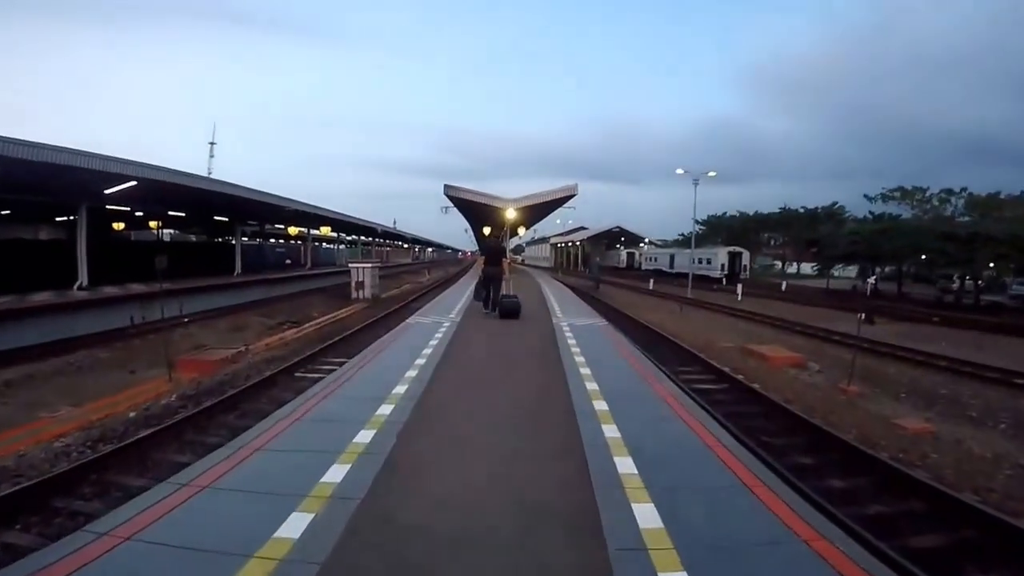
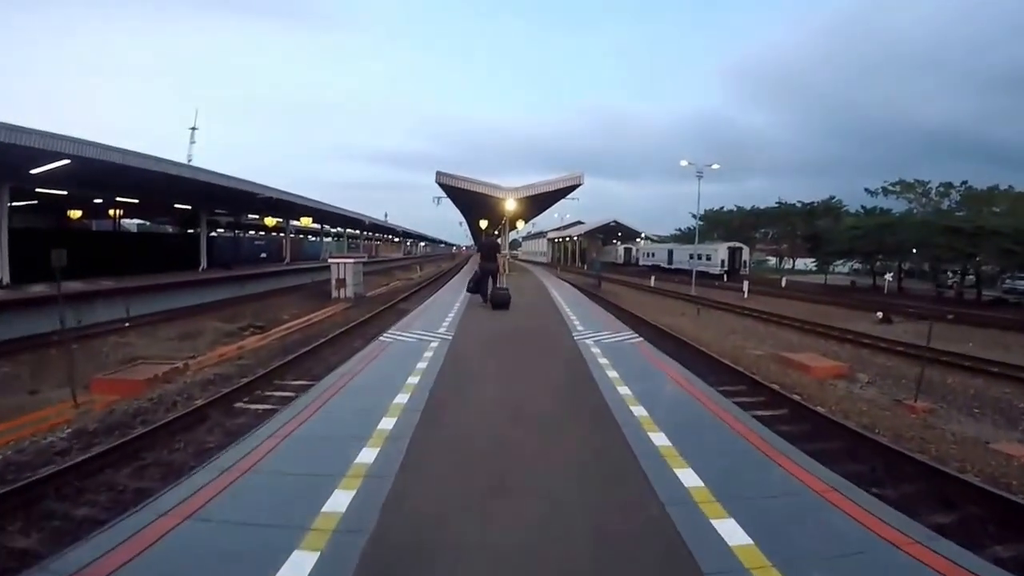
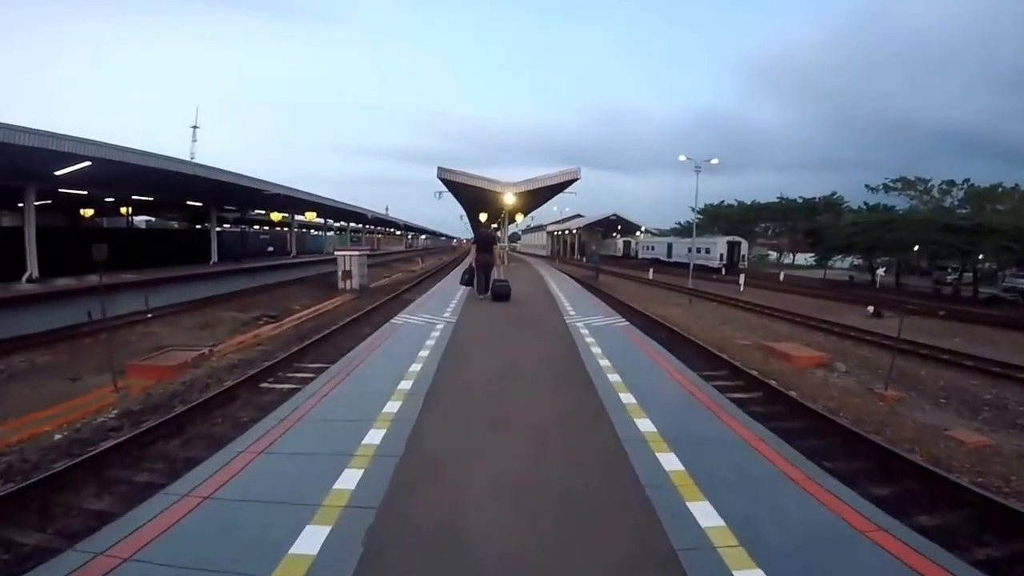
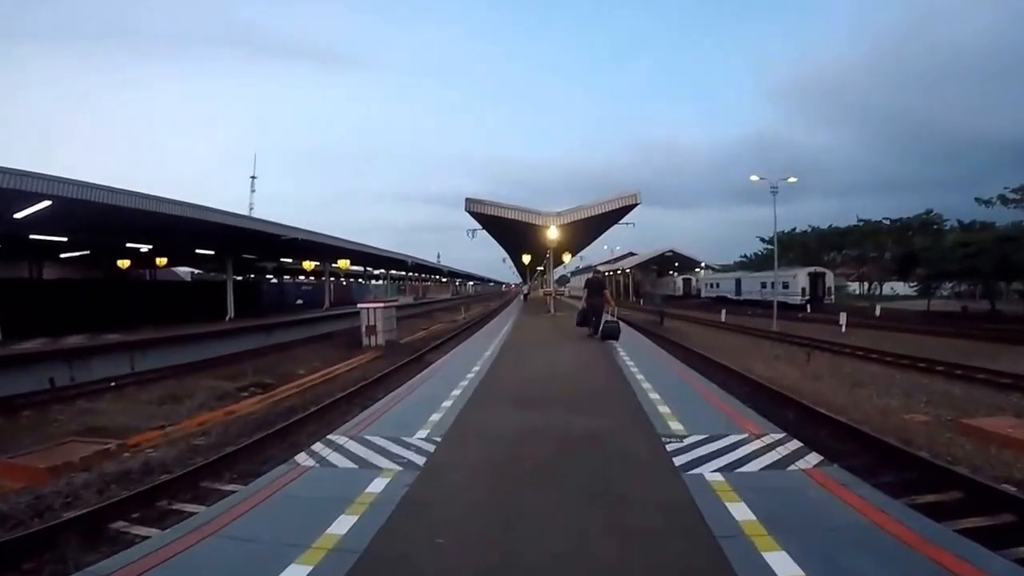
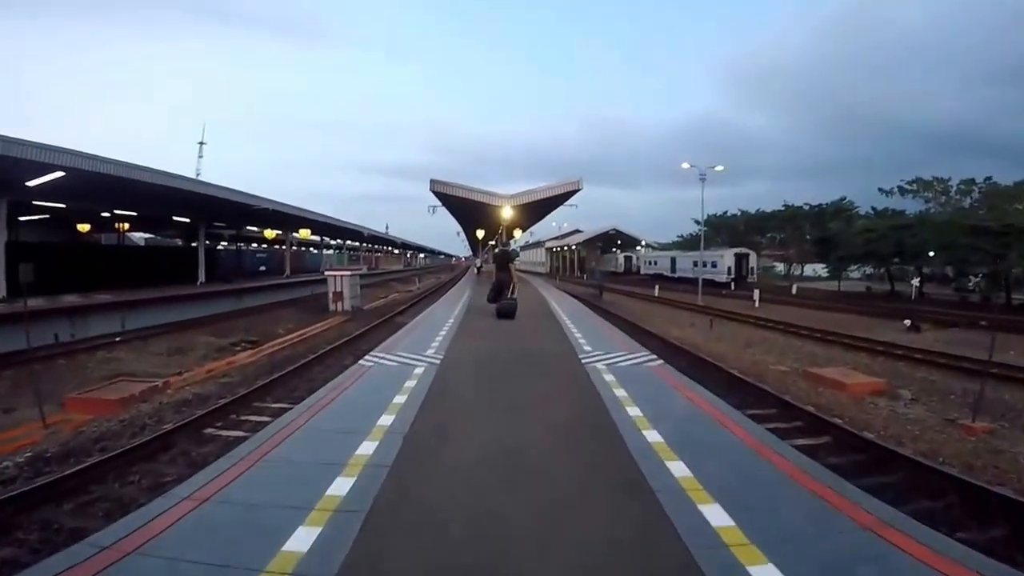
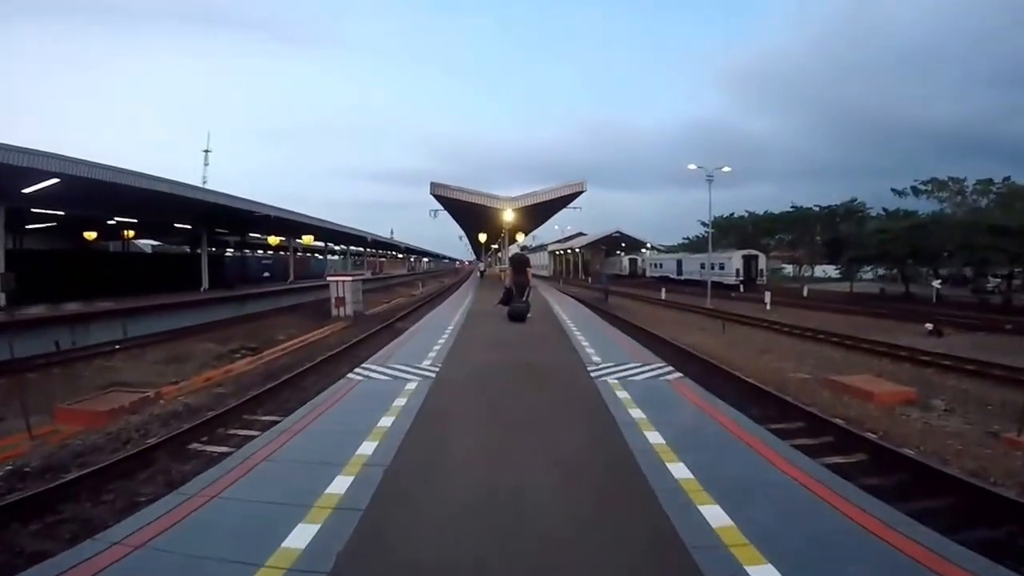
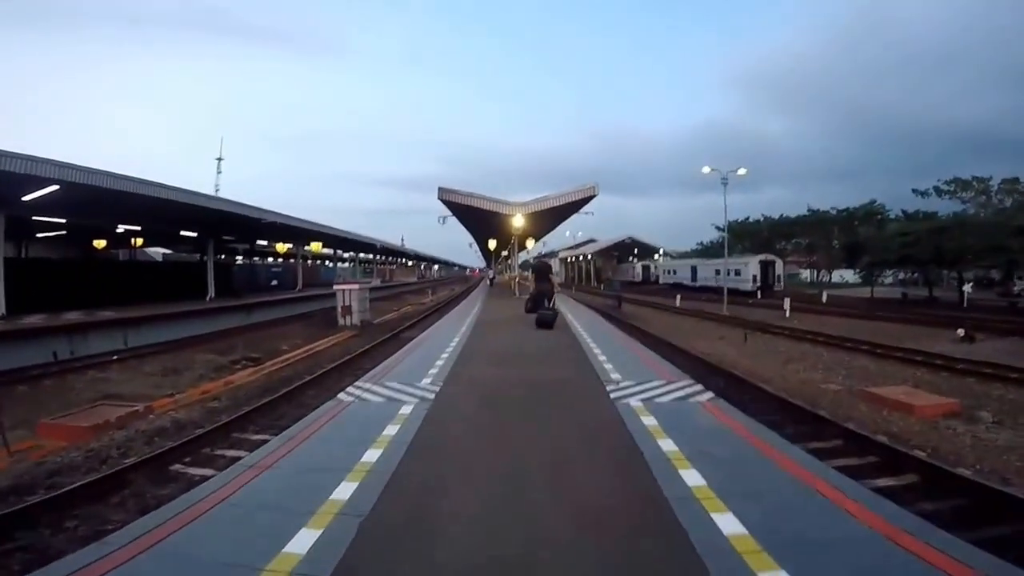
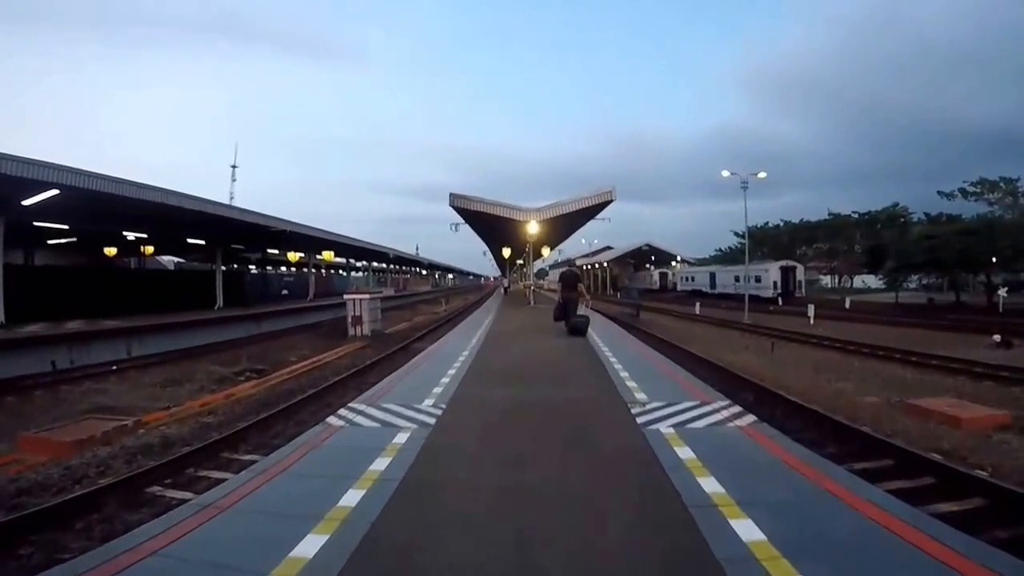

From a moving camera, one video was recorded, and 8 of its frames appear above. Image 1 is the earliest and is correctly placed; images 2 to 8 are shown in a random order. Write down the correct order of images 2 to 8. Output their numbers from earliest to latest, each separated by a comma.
3, 2, 5, 6, 7, 8, 4
